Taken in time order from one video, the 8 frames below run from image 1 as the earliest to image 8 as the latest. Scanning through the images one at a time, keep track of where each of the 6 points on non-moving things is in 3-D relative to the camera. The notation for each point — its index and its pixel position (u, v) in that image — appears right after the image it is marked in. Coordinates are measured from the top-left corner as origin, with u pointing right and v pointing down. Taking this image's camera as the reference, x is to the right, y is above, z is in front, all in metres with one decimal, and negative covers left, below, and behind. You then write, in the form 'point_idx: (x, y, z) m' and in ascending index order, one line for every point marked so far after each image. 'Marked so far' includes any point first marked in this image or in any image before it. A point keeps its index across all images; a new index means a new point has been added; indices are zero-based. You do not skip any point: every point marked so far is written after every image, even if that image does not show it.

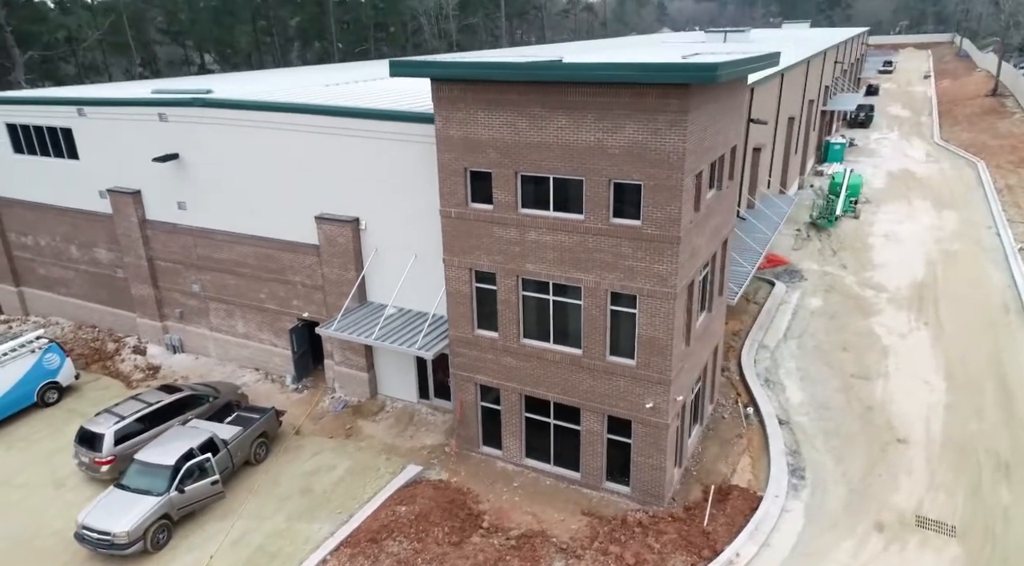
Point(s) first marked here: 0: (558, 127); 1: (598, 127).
0: (+1.0, +3.3, +15.4) m
1: (+1.8, +3.2, +15.0) m
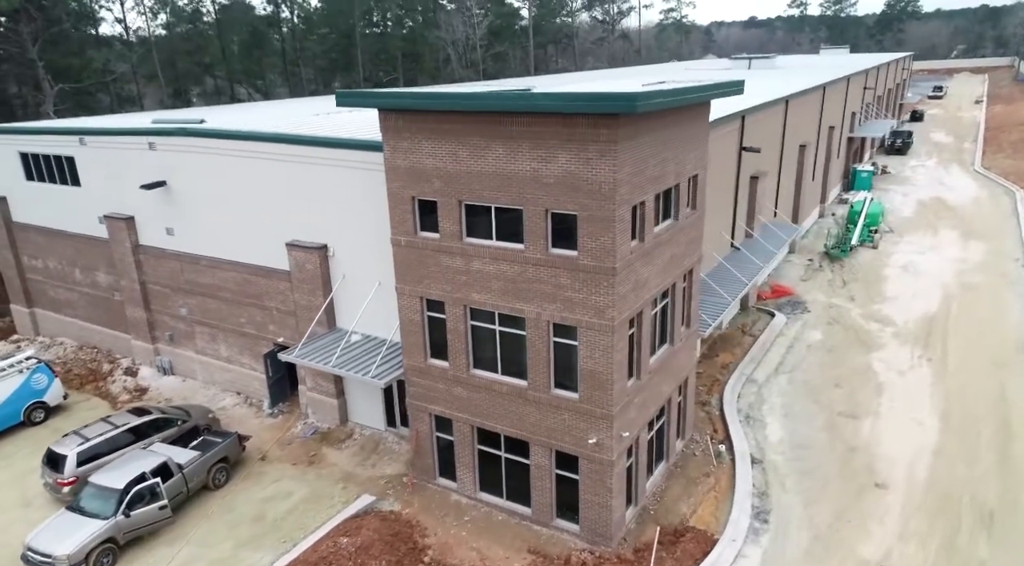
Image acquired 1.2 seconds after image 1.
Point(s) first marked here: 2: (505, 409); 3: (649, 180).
0: (-0.3, +2.6, +15.3) m
1: (+0.4, +2.5, +14.8) m
2: (-0.1, -2.9, +17.1) m
3: (+2.9, +2.2, +15.5) m
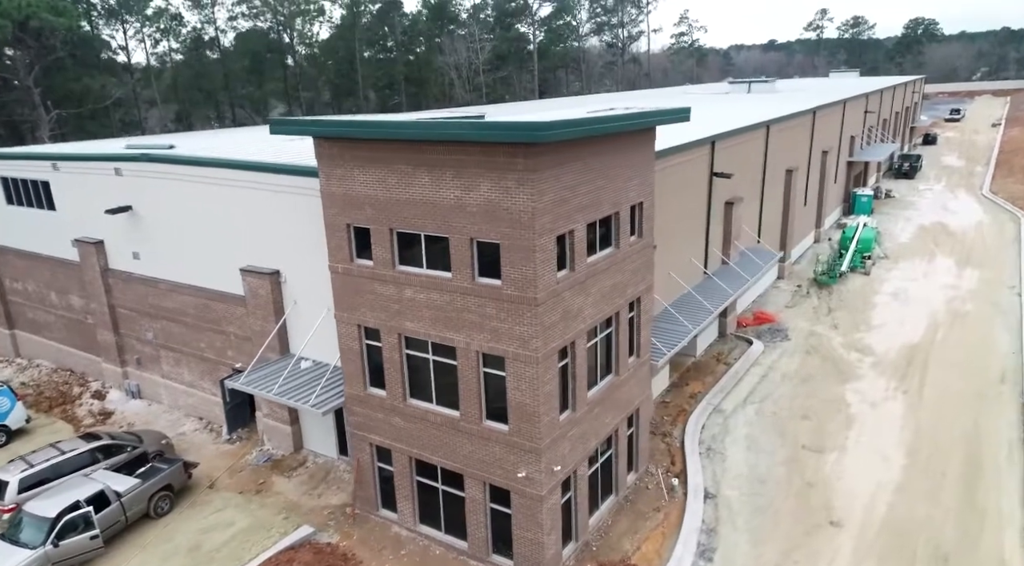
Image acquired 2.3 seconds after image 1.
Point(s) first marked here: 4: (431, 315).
0: (-1.8, +2.0, +15.1) m
1: (-1.1, +1.9, +14.6) m
2: (-1.6, -3.6, +16.8) m
3: (+1.3, +1.6, +15.2) m
4: (-1.7, -0.7, +15.9) m
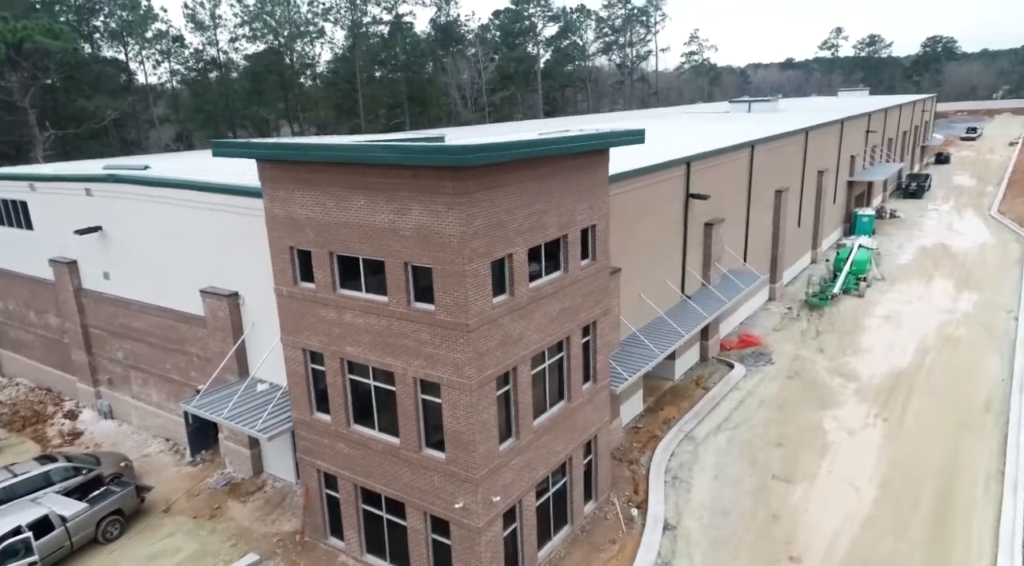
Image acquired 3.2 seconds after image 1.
0: (-3.1, +1.5, +14.8) m
1: (-2.4, +1.4, +14.3) m
2: (-2.9, -4.1, +16.4) m
3: (+0.1, +1.1, +14.9) m
4: (-3.0, -1.2, +15.6) m
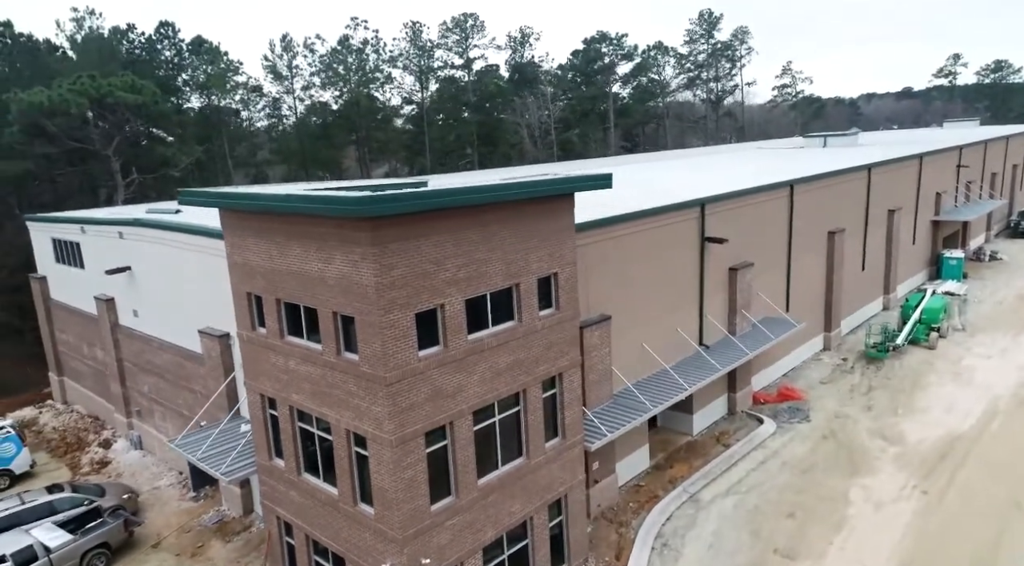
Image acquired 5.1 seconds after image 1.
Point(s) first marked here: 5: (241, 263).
0: (-4.4, +0.5, +14.9) m
1: (-3.8, +0.5, +14.2) m
2: (-4.1, -5.2, +16.1) m
3: (-1.3, 0.0, +14.4) m
4: (-4.2, -2.2, +15.5) m
5: (-6.1, +0.4, +16.5) m
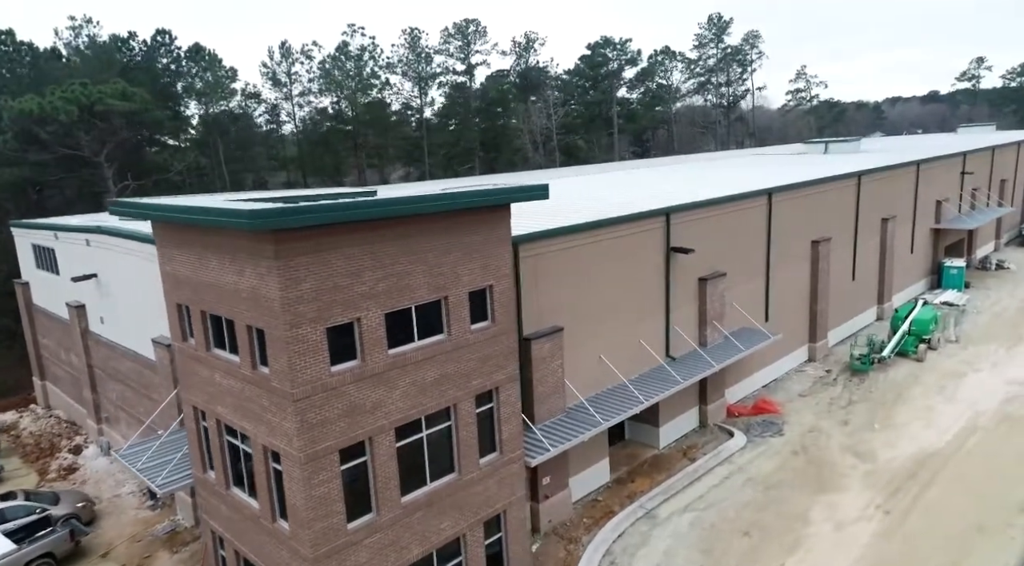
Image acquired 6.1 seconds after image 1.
0: (-6.0, +0.3, +14.7) m
1: (-5.3, +0.2, +14.0) m
2: (-5.6, -5.4, +15.8) m
3: (-2.8, -0.2, +14.1) m
4: (-5.8, -2.5, +15.2) m
5: (-7.6, +0.2, +16.4) m
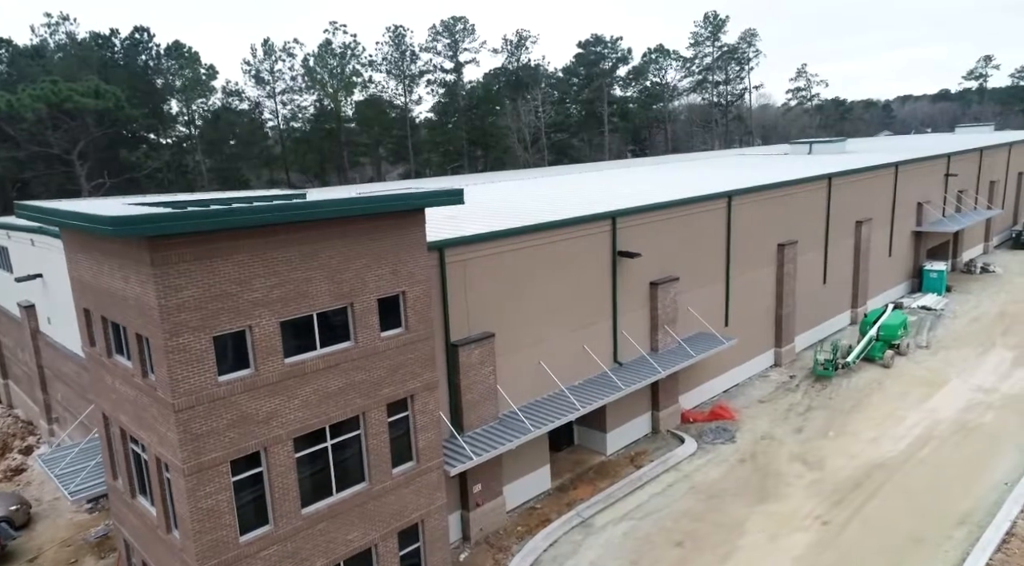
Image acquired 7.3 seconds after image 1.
0: (-7.9, +0.2, +14.4) m
1: (-7.3, +0.1, +13.7) m
2: (-7.6, -5.5, +15.6) m
3: (-4.8, -0.4, +13.8) m
4: (-7.8, -2.6, +14.9) m
5: (-9.5, +0.1, +16.1) m
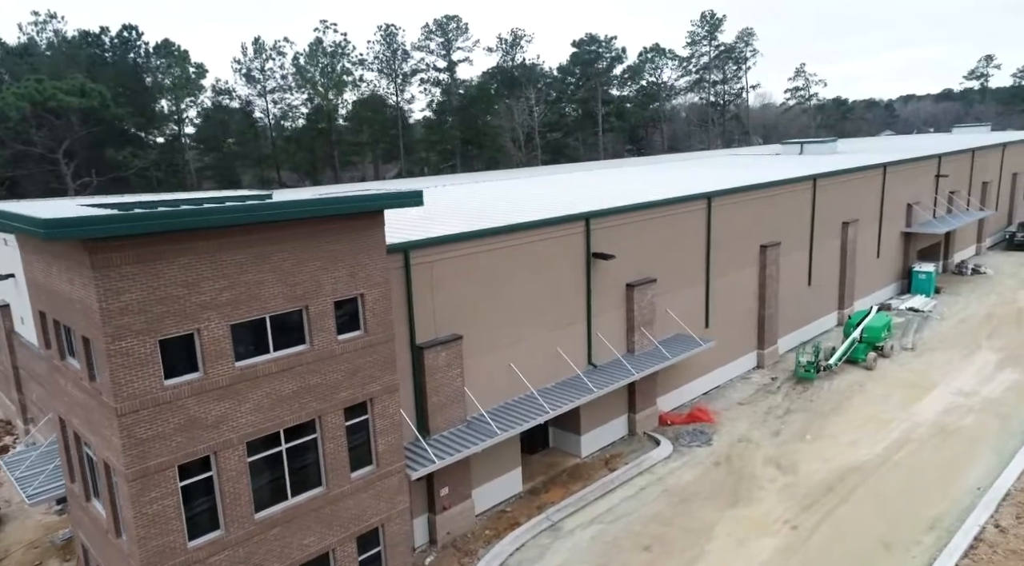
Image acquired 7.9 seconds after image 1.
0: (-8.8, +0.2, +14.2) m
1: (-8.2, +0.1, +13.6) m
2: (-8.5, -5.6, +15.4) m
3: (-5.7, -0.4, +13.6) m
4: (-8.7, -2.6, +14.8) m
5: (-10.4, +0.1, +16.0) m
